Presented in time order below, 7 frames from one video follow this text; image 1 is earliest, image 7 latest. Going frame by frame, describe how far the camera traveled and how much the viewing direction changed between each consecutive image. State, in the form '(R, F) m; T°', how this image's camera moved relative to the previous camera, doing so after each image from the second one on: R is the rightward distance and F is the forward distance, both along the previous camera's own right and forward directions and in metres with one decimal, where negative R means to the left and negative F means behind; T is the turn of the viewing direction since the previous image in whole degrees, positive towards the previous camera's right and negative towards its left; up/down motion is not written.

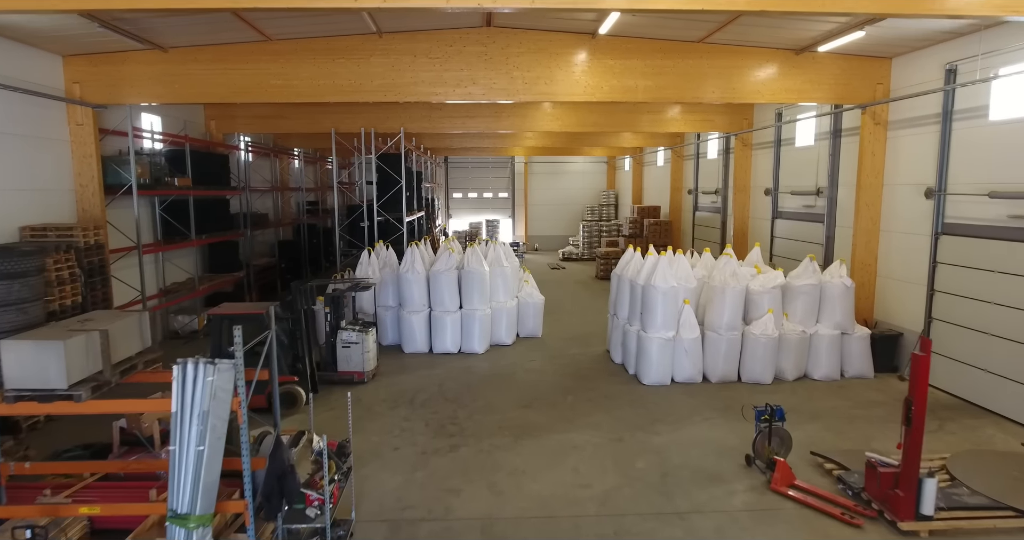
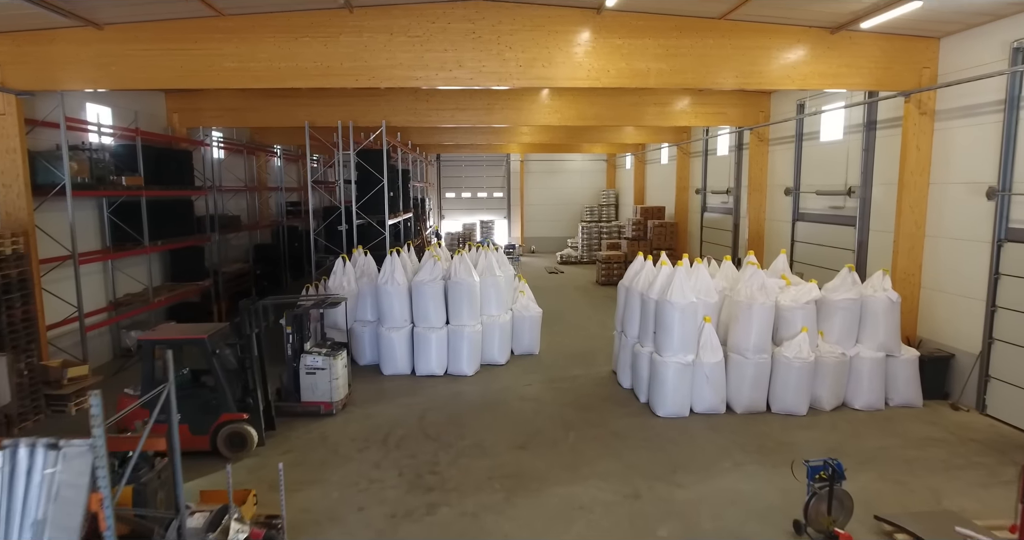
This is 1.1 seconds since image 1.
(0.0, +0.9) m; 0°
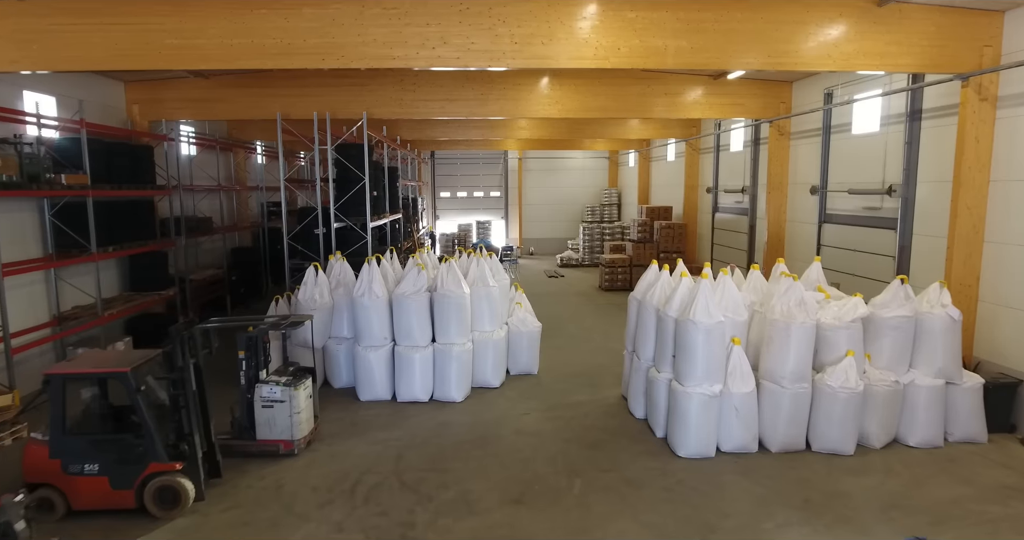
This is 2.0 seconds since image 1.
(0.0, +0.9) m; 0°
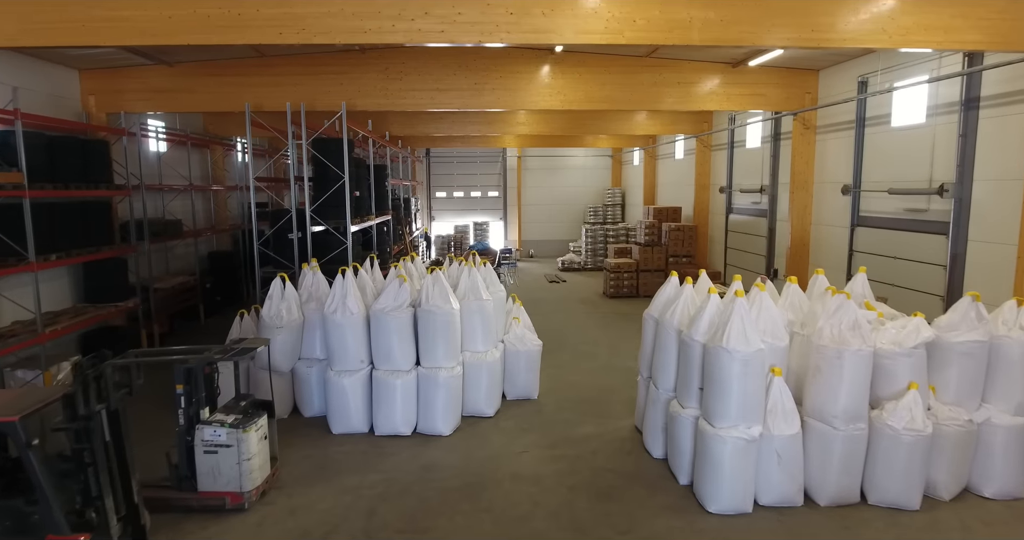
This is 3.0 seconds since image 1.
(0.0, +0.8) m; 0°
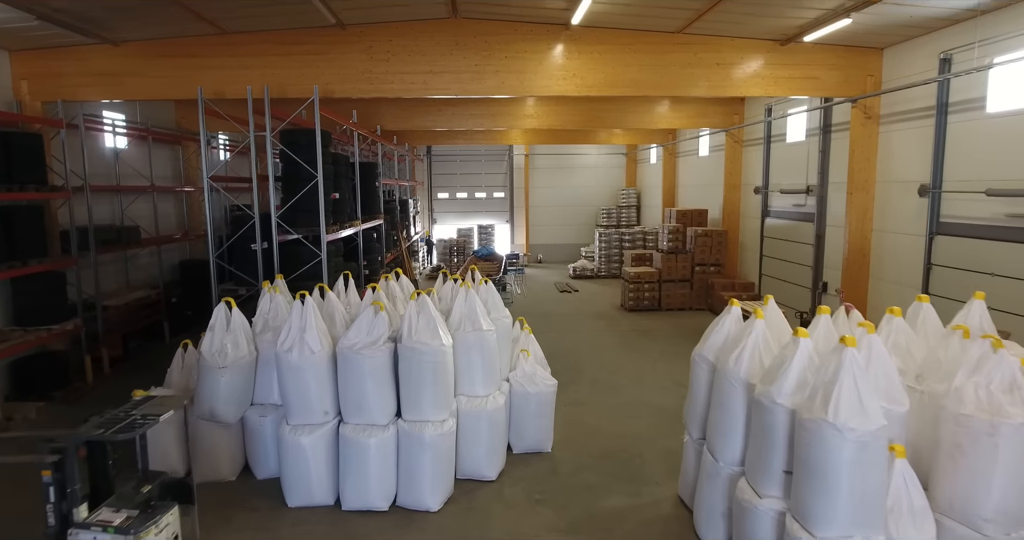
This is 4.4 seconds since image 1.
(0.0, +1.2) m; -1°
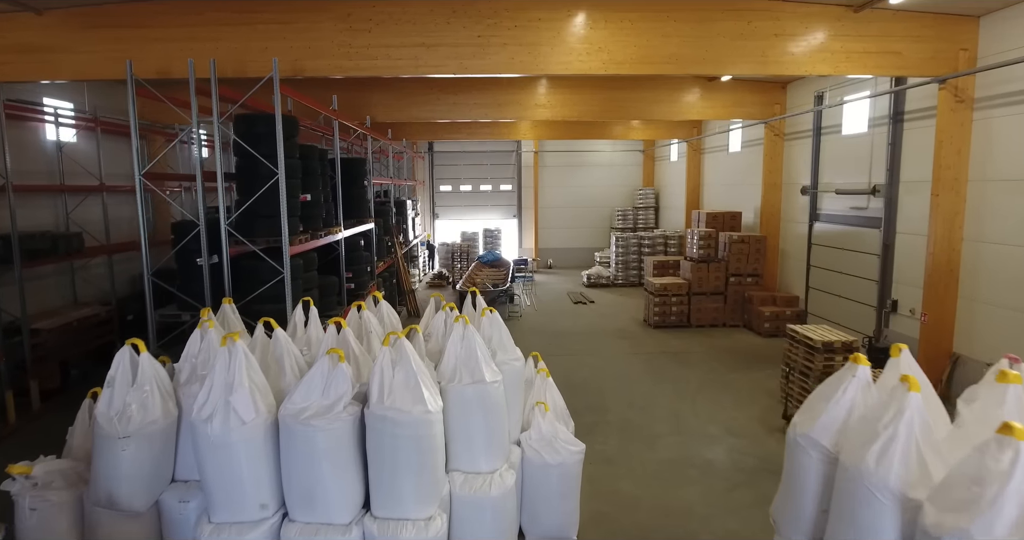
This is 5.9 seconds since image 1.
(0.0, +1.2) m; -1°
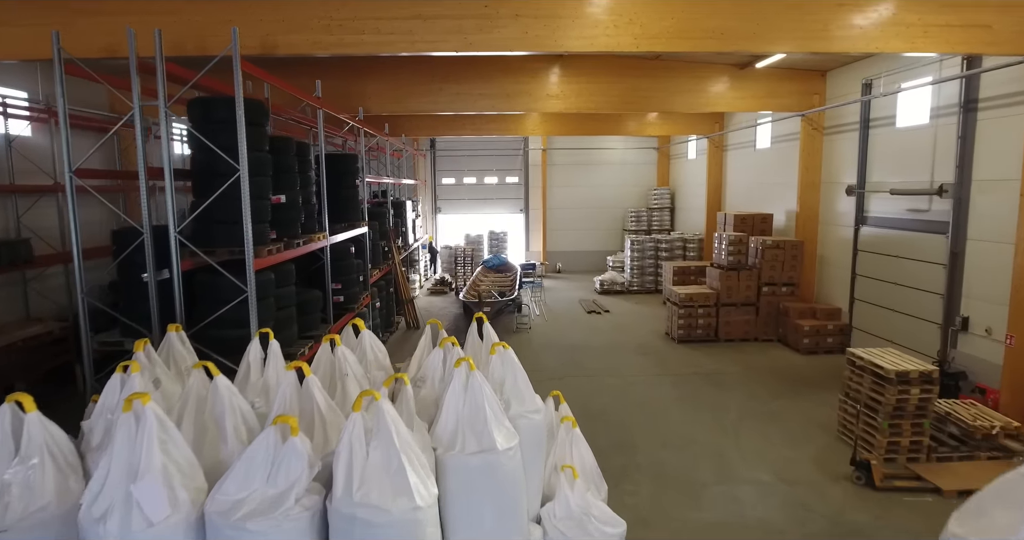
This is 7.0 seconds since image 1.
(-0.1, +0.8) m; 0°
